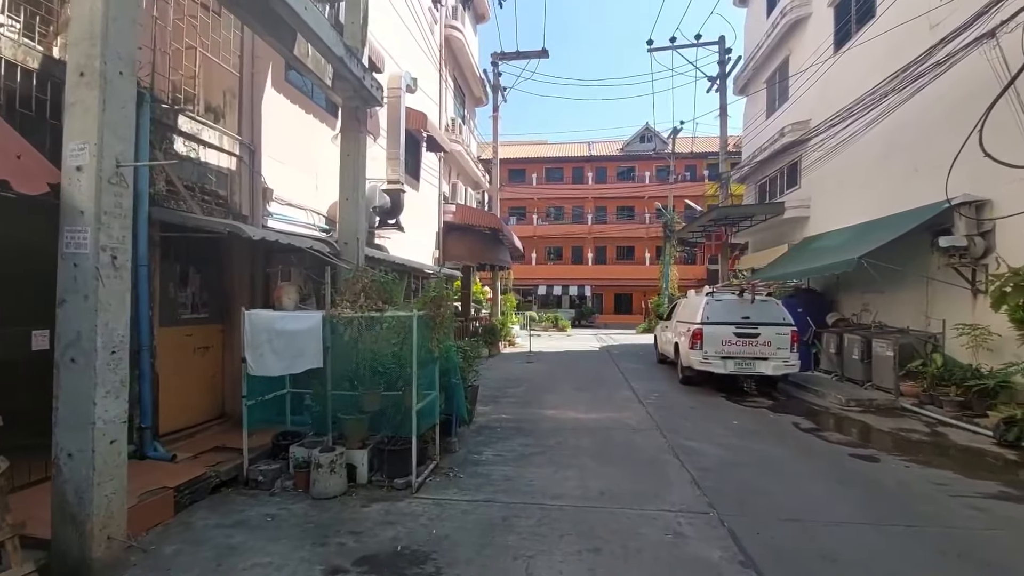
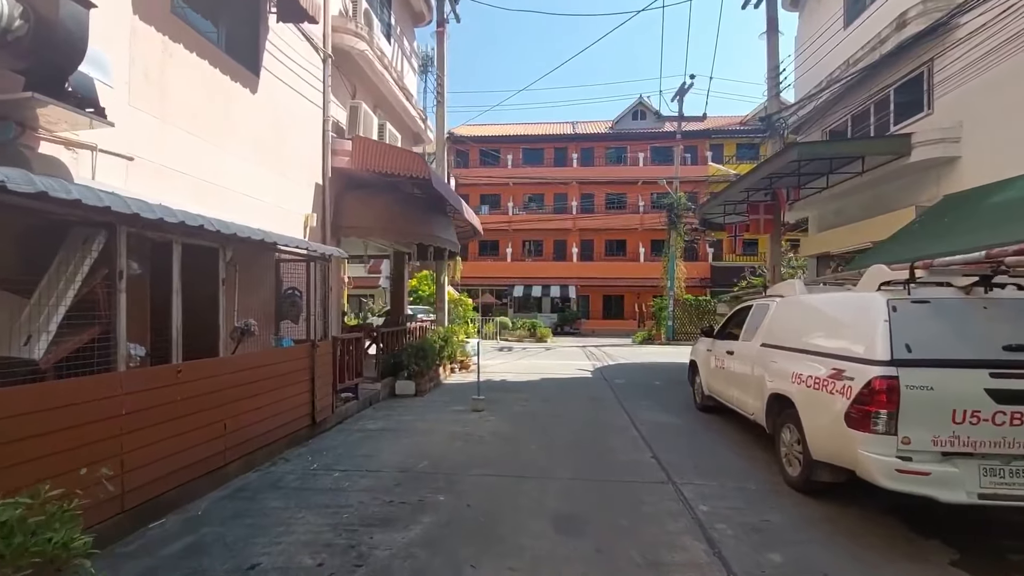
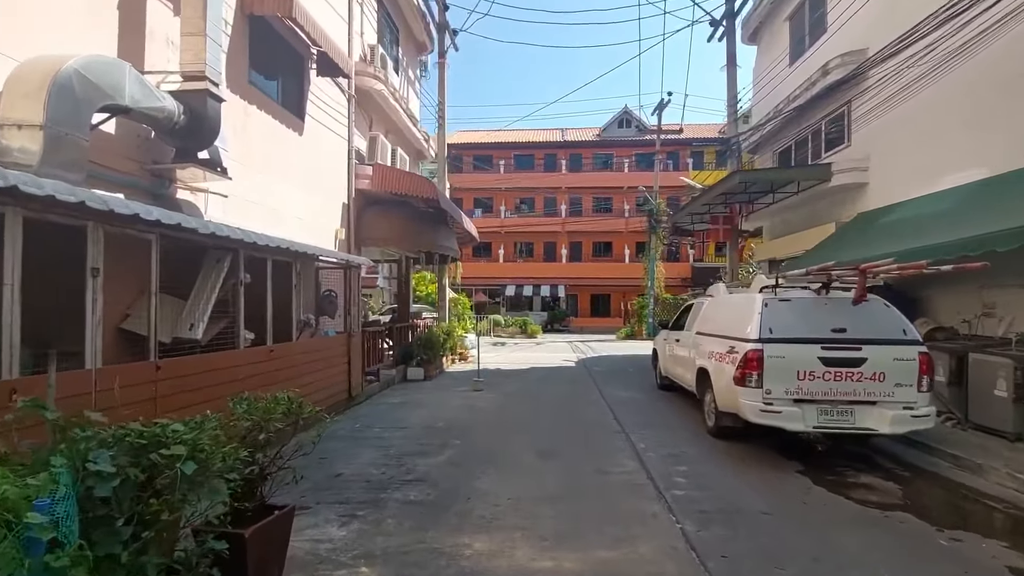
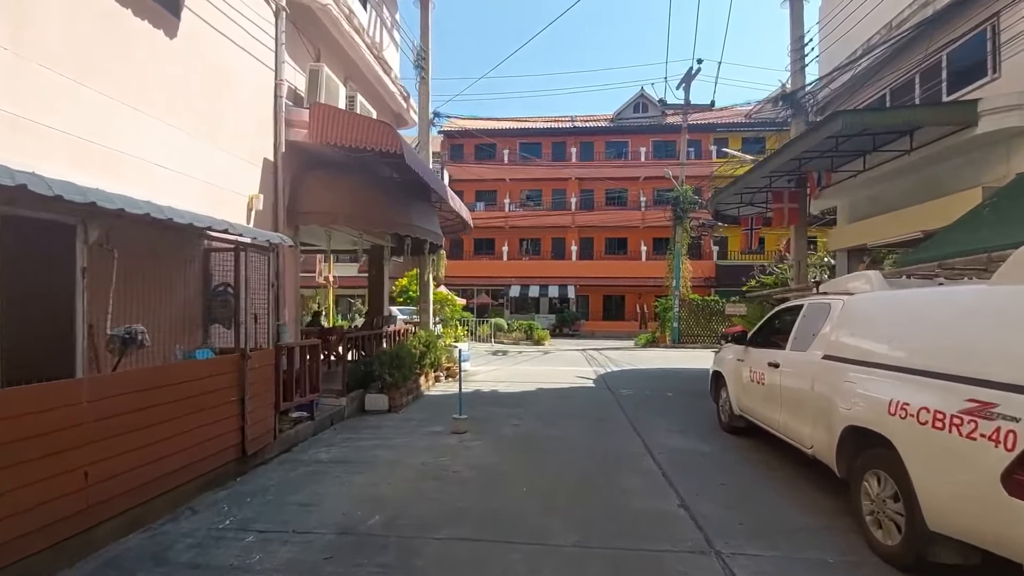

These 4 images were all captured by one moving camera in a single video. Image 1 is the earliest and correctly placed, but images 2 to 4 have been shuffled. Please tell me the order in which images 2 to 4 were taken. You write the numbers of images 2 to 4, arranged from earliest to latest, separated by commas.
3, 2, 4
